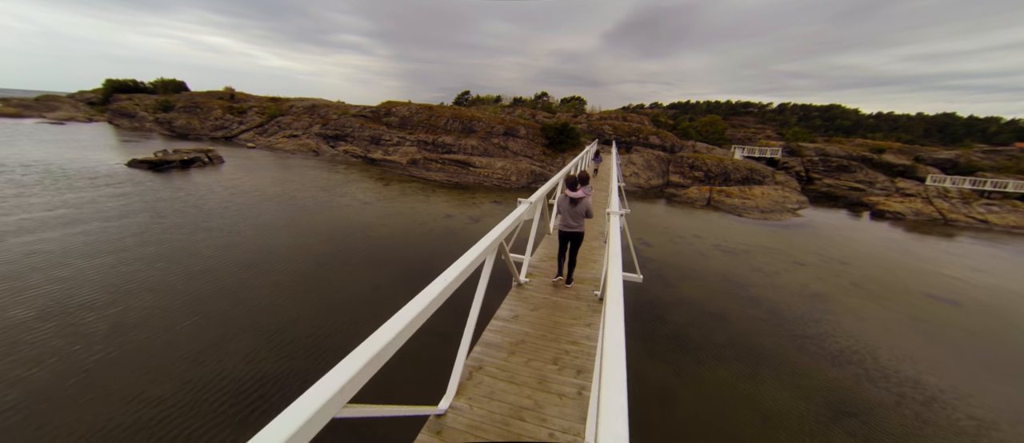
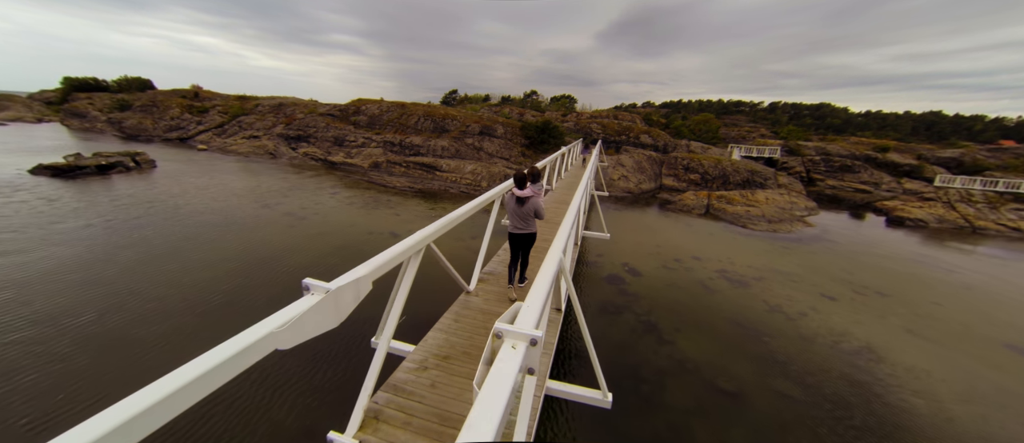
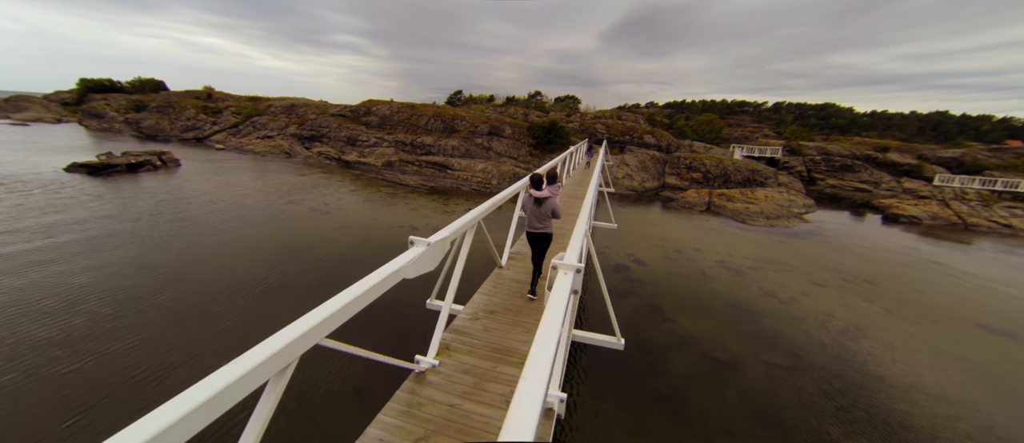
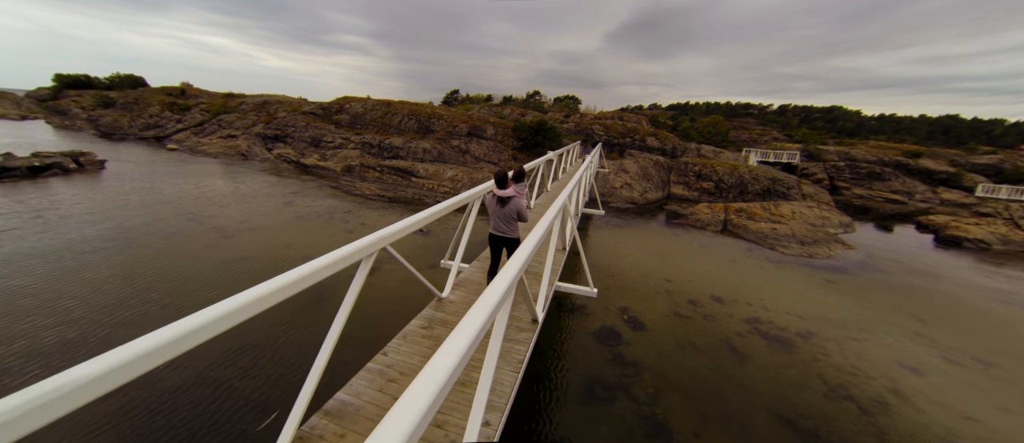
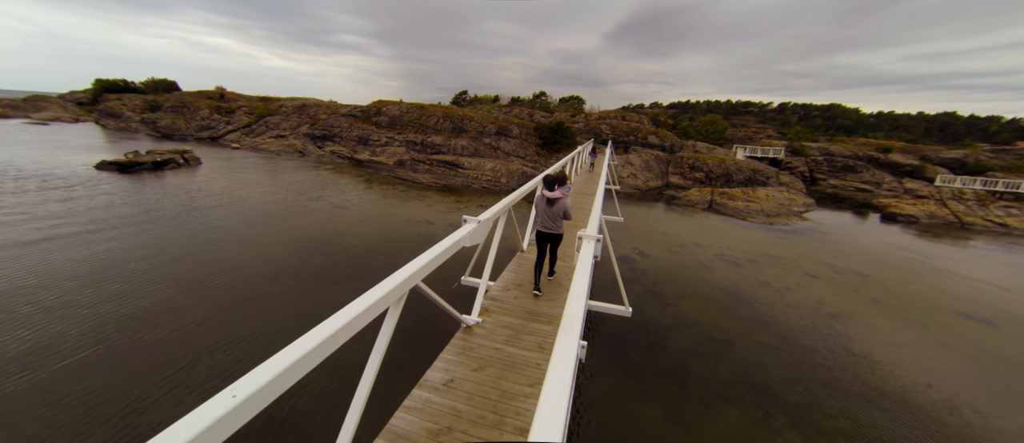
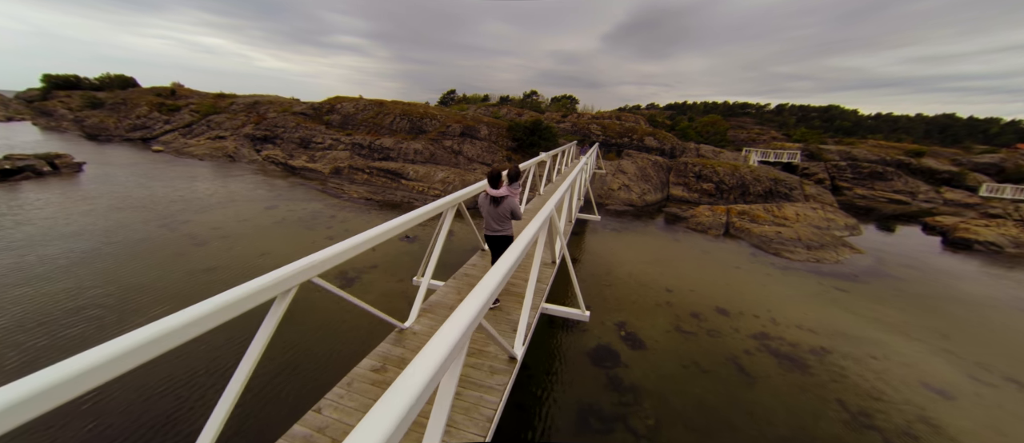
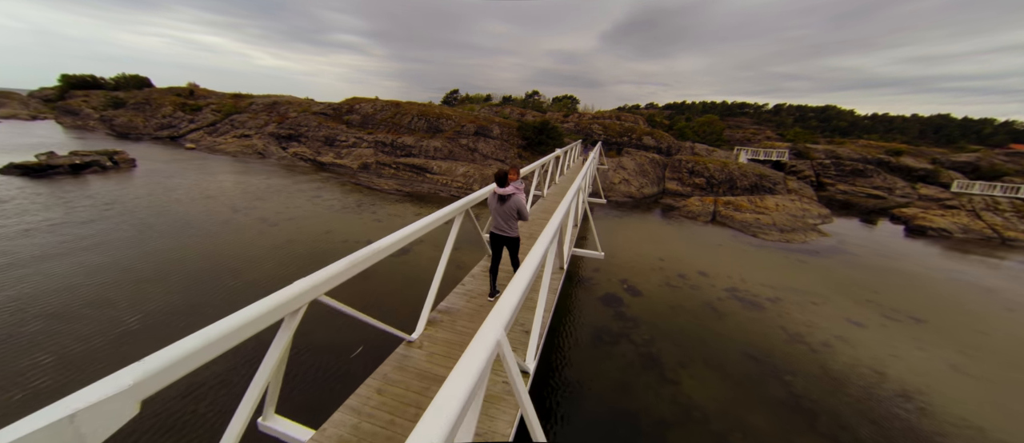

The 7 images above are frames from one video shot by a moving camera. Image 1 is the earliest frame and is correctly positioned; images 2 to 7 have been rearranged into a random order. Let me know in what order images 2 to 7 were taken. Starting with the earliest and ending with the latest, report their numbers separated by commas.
5, 3, 2, 7, 4, 6
